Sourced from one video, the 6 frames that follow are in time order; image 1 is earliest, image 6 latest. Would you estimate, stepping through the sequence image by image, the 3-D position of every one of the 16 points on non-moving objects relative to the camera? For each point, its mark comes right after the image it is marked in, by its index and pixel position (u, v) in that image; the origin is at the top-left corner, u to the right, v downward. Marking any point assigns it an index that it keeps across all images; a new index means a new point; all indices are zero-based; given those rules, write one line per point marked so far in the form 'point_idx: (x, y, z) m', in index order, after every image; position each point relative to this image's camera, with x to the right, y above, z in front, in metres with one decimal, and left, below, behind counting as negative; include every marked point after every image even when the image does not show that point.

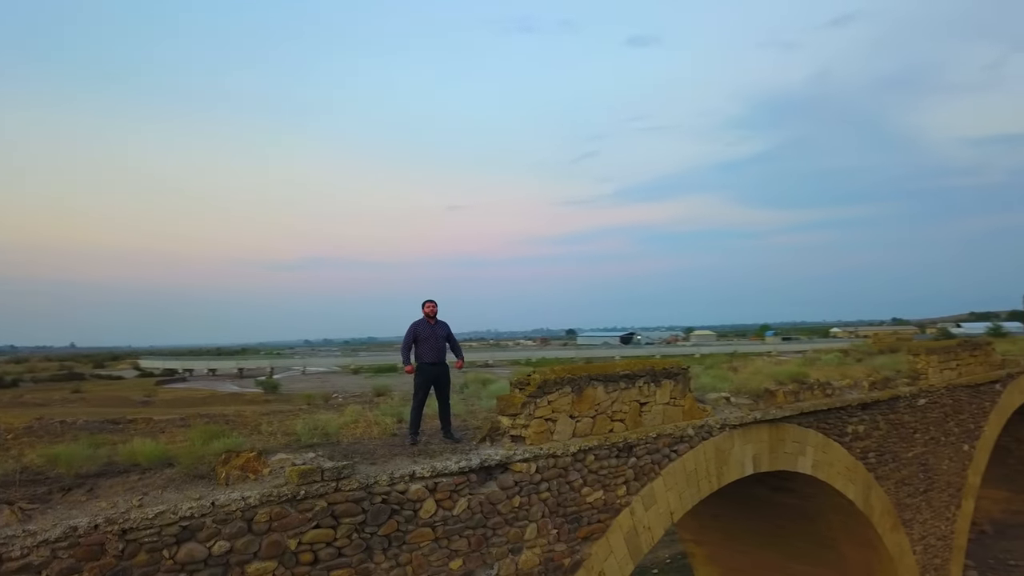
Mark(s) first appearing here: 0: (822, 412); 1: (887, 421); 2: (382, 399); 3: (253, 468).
0: (+2.7, -1.1, +7.1) m
1: (+3.7, -1.3, +8.0) m
2: (-1.1, -0.9, +6.7) m
3: (-1.2, -0.8, +3.7) m
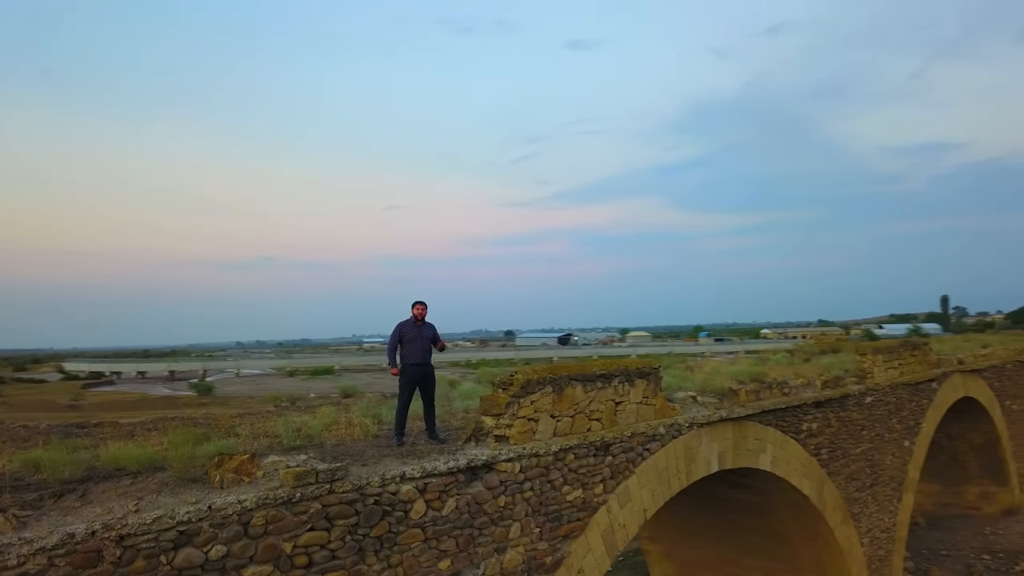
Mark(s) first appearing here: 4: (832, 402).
0: (+2.4, -1.1, +7.3) m
1: (+3.3, -1.3, +8.3) m
2: (-1.3, -0.9, +6.6) m
3: (-1.2, -0.8, +3.7) m
4: (+3.2, -1.1, +8.2) m
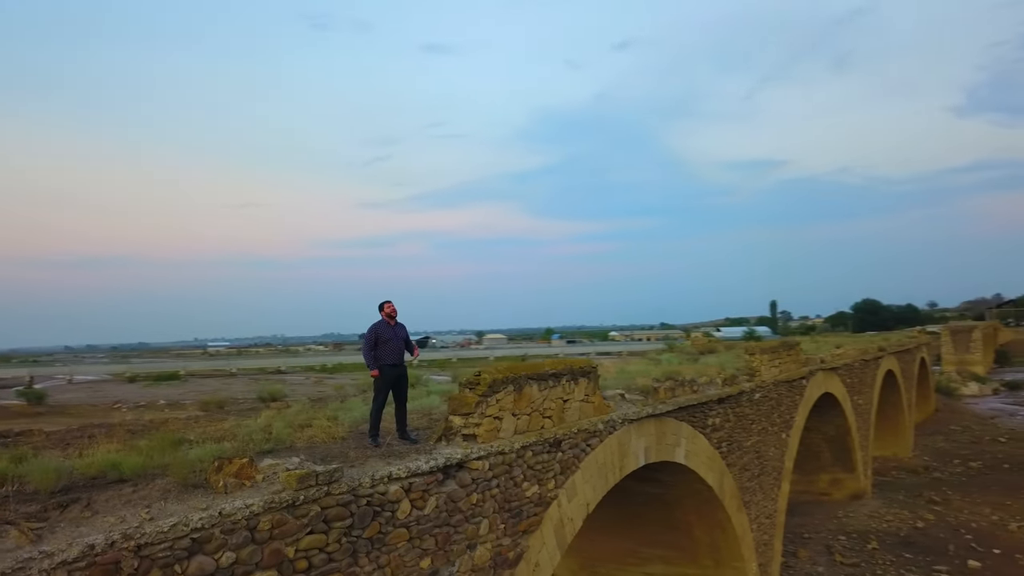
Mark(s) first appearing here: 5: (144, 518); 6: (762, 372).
0: (+1.7, -1.1, +7.8) m
1: (+2.4, -1.4, +8.9) m
2: (-1.8, -0.9, +6.5) m
3: (-1.2, -0.8, +3.5) m
4: (+2.4, -1.2, +8.8) m
5: (-1.4, -0.9, +3.1) m
6: (+3.1, -1.0, +10.0) m
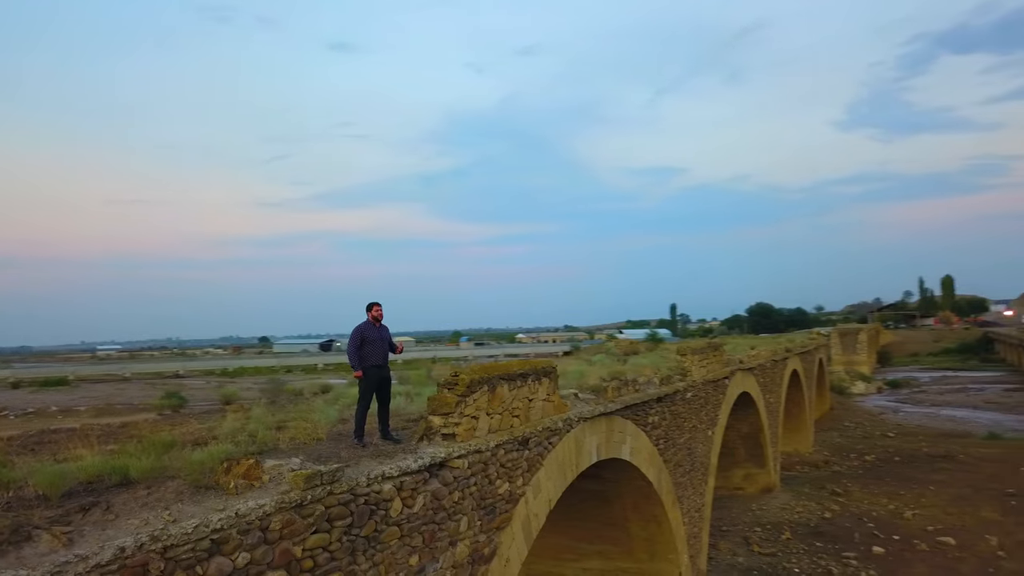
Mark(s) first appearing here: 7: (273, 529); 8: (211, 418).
0: (+1.2, -1.2, +8.1) m
1: (+1.8, -1.4, +9.3) m
2: (-2.1, -0.9, +6.4) m
3: (-1.1, -0.8, +3.6) m
4: (+1.7, -1.2, +9.2) m
5: (-1.3, -0.9, +3.0) m
6: (+2.3, -1.1, +10.5) m
7: (-1.0, -1.0, +3.5) m
8: (-2.1, -0.9, +5.8) m
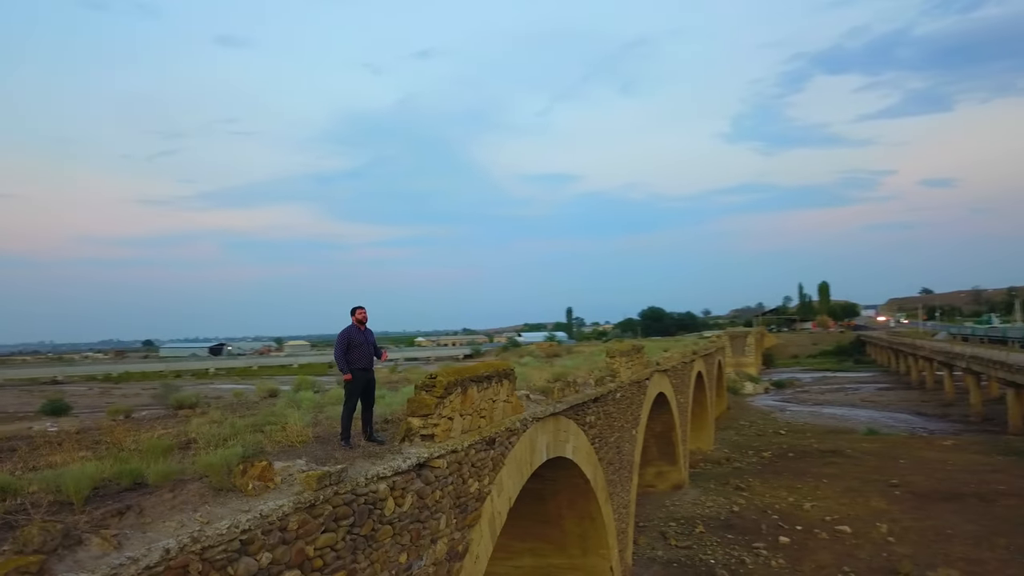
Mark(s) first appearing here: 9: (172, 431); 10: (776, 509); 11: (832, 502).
0: (+0.7, -1.2, +8.4) m
1: (+1.1, -1.5, +9.7) m
2: (-2.4, -1.0, +6.3) m
3: (-1.1, -0.8, +3.6) m
4: (+1.1, -1.3, +9.5) m
5: (-1.2, -0.9, +3.1) m
6: (+1.4, -1.1, +10.9) m
7: (-1.0, -1.0, +3.5) m
8: (-2.4, -0.9, +5.7) m
9: (-2.2, -0.9, +5.2) m
10: (+5.0, -4.2, +15.4) m
11: (+6.3, -4.2, +16.2) m
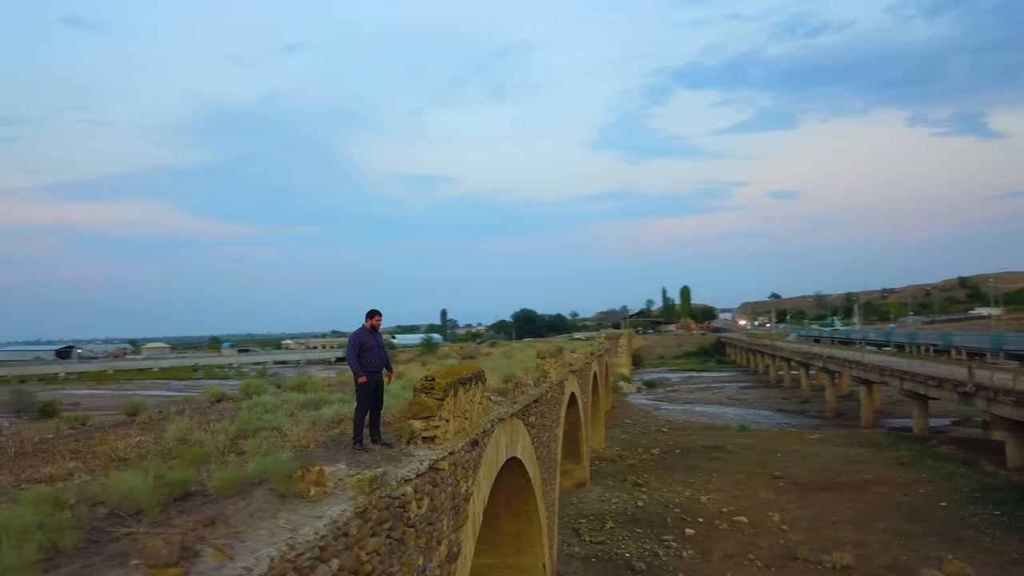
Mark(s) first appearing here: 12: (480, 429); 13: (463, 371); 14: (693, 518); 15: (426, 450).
0: (+0.1, -1.2, +8.6) m
1: (+0.3, -1.5, +9.9) m
2: (-2.6, -1.0, +5.9) m
3: (-0.8, -0.8, +3.5) m
4: (+0.3, -1.3, +9.7) m
5: (-0.8, -0.9, +3.0) m
6: (+0.5, -1.2, +11.1) m
7: (-0.7, -1.0, +3.5) m
8: (-2.4, -0.9, +5.4) m
9: (-2.2, -0.9, +5.0) m
10: (+3.3, -4.3, +16.1) m
11: (+4.5, -4.3, +17.1) m
12: (-0.2, -1.1, +6.2) m
13: (-0.4, -0.6, +6.0) m
14: (+3.3, -4.2, +14.9) m
15: (-0.5, -1.0, +5.0) m
